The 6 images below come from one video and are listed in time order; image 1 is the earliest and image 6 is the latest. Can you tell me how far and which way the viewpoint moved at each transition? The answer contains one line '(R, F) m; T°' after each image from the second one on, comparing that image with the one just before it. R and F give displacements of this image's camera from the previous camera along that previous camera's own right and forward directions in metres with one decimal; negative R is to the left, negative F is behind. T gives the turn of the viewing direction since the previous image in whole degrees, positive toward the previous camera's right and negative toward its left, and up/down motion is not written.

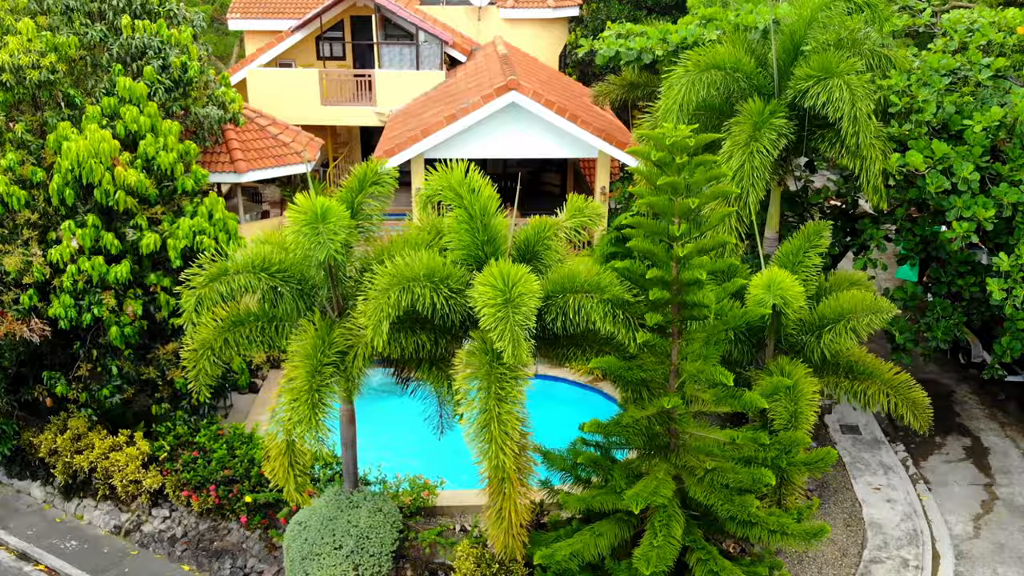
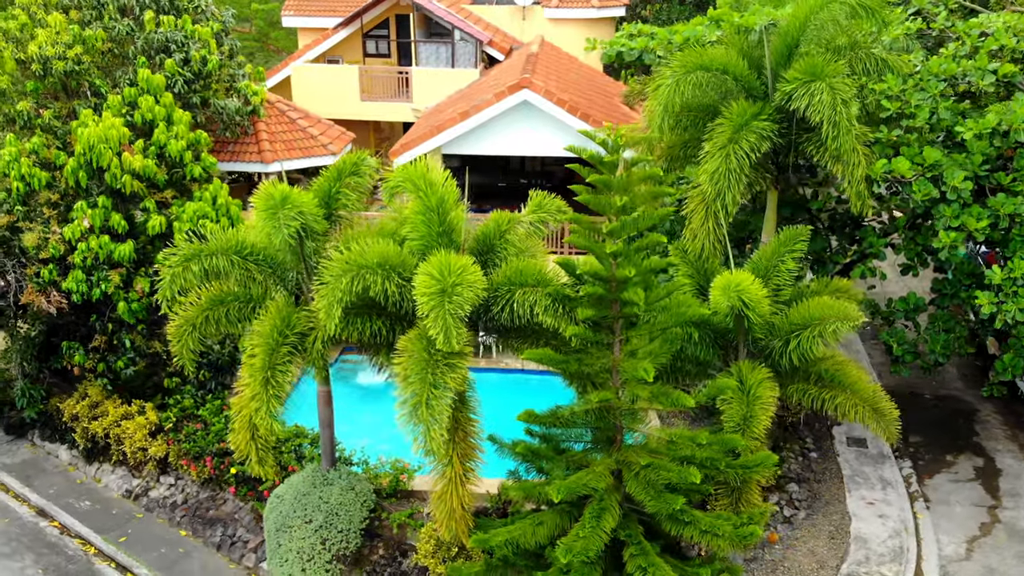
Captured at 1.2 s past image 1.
(+1.4, -0.1) m; -6°
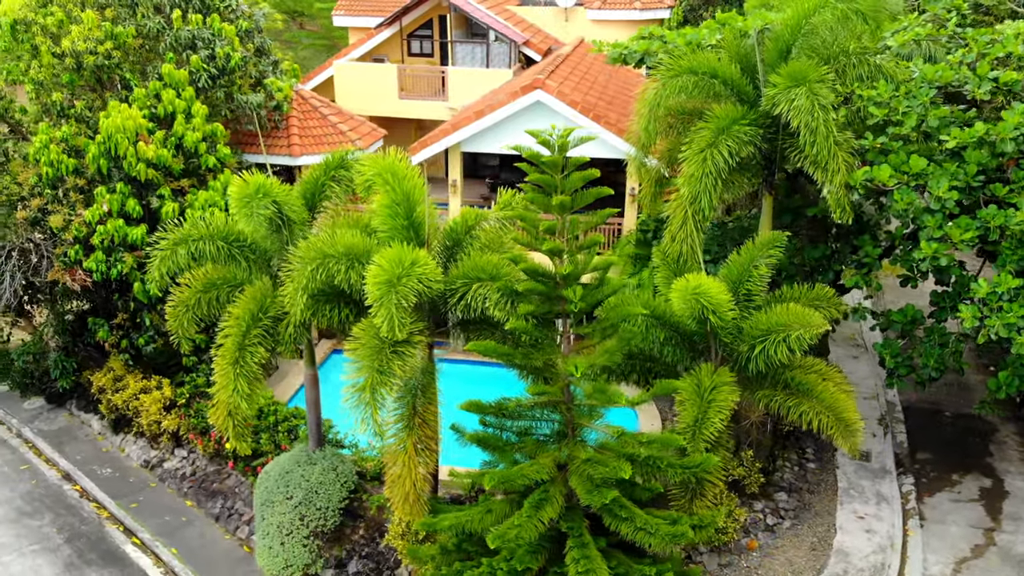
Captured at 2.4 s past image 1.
(+1.3, -0.2) m; -5°
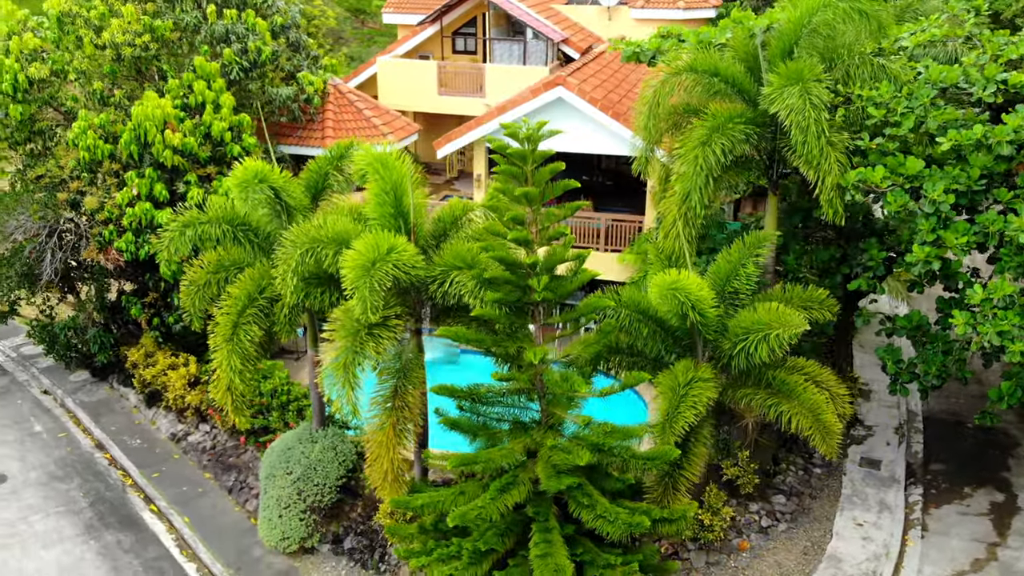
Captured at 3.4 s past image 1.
(+1.0, -0.2) m; -5°
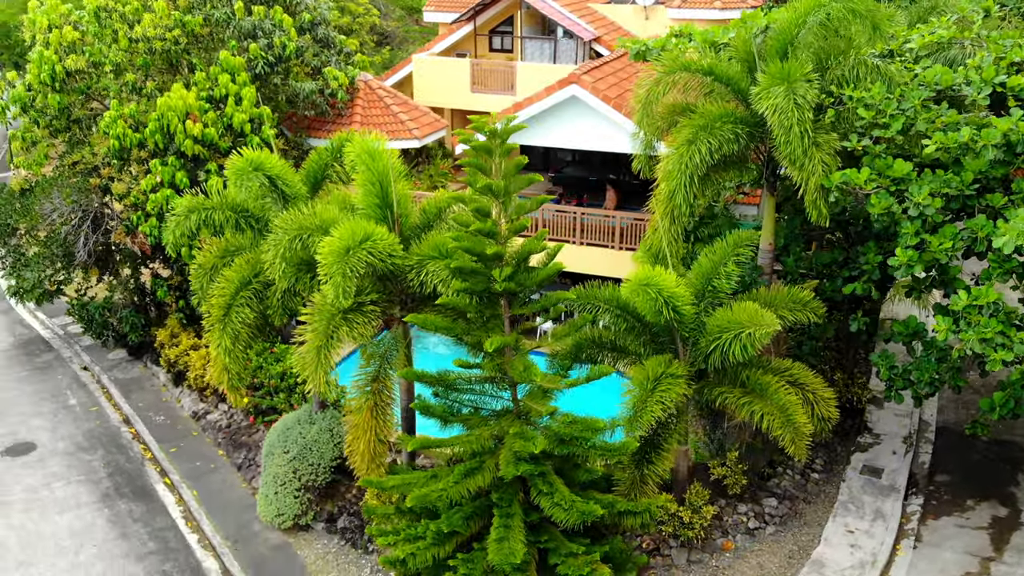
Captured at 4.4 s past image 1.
(+1.0, -0.2) m; -4°
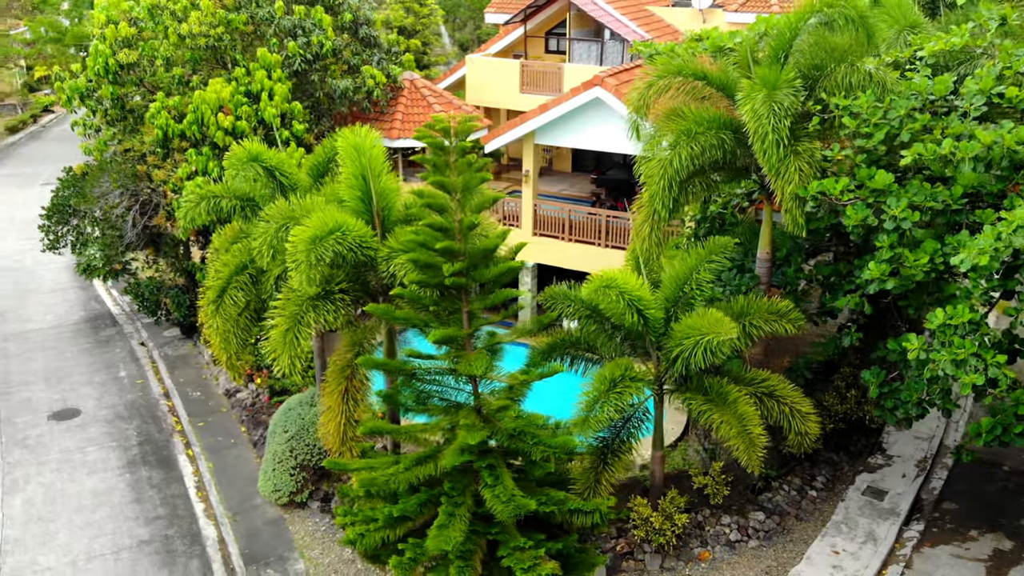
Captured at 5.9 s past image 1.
(+1.5, -0.1) m; -7°
